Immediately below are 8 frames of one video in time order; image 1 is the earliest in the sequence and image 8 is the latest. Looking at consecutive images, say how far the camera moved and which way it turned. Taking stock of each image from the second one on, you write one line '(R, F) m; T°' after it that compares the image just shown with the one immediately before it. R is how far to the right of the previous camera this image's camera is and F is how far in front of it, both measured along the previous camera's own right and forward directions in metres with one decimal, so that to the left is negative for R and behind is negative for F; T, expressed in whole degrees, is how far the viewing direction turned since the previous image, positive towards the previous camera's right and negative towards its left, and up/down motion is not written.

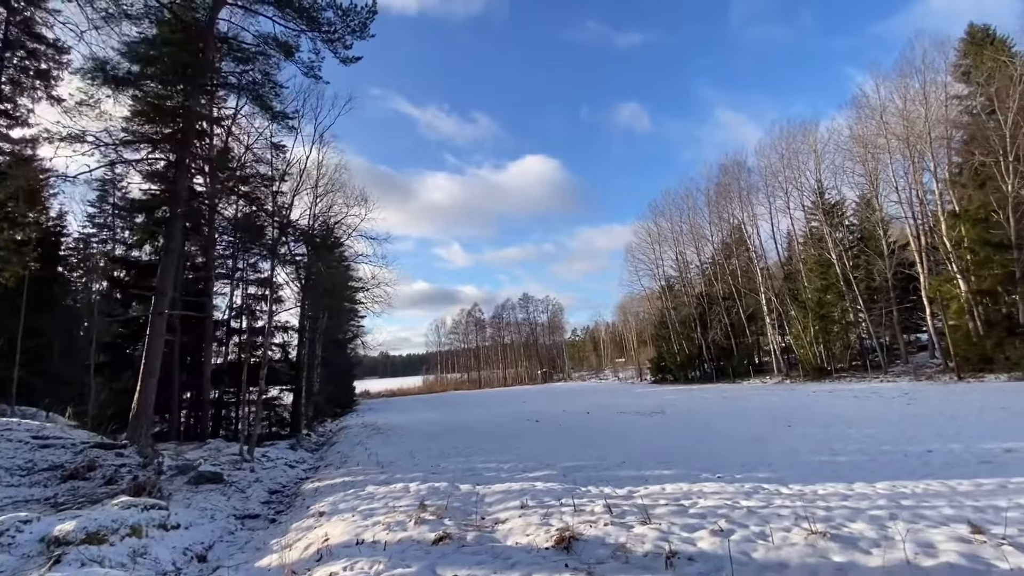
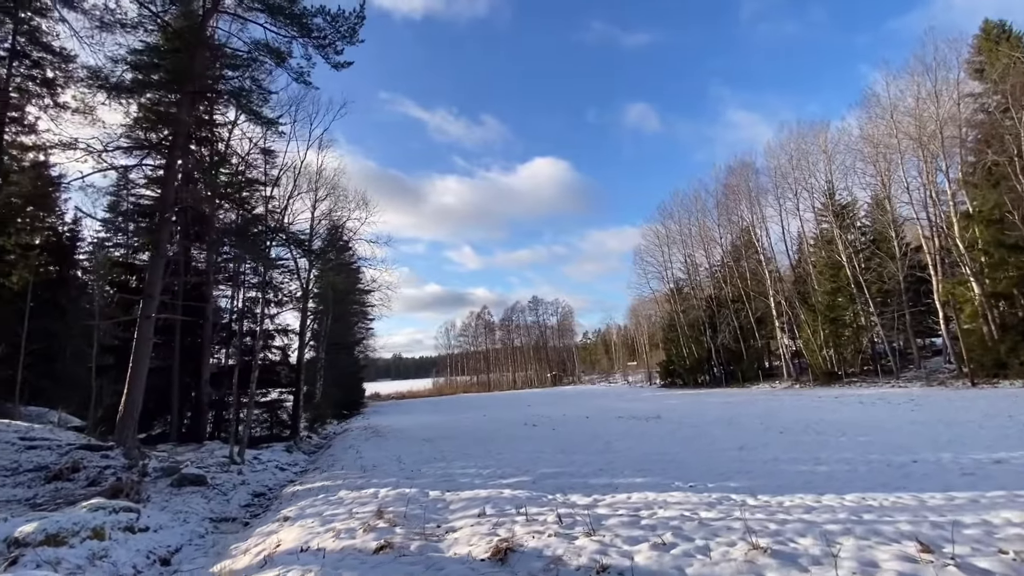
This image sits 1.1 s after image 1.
(+0.6, +0.1) m; -2°
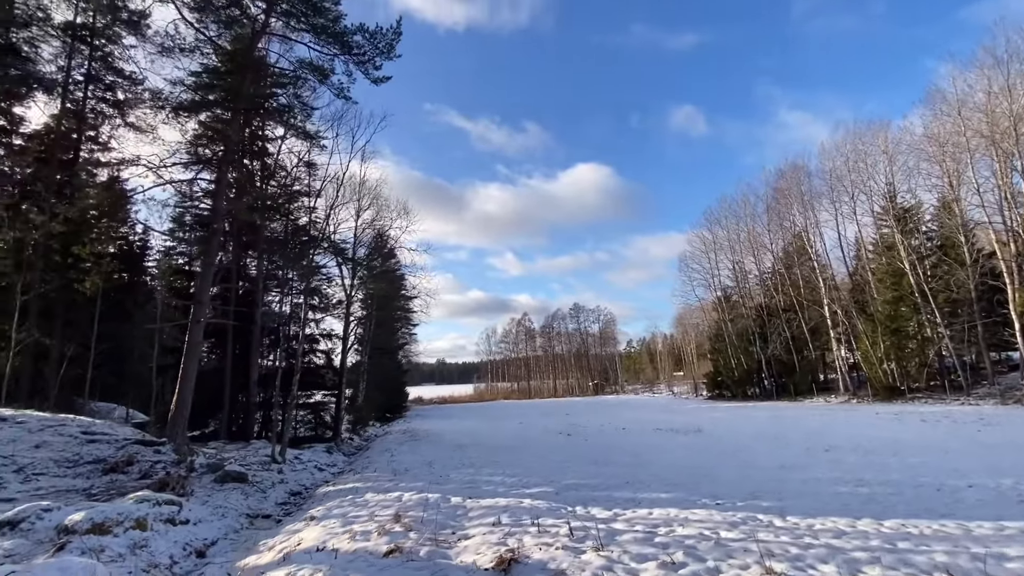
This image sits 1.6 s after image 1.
(+0.3, 0.0) m; -5°
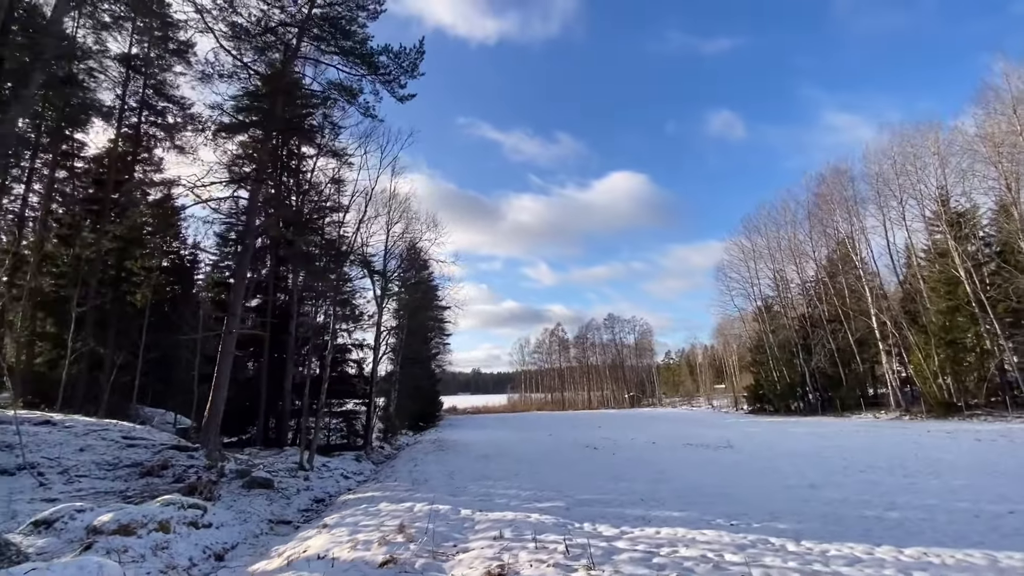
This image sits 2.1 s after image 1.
(+0.4, 0.0) m; -4°
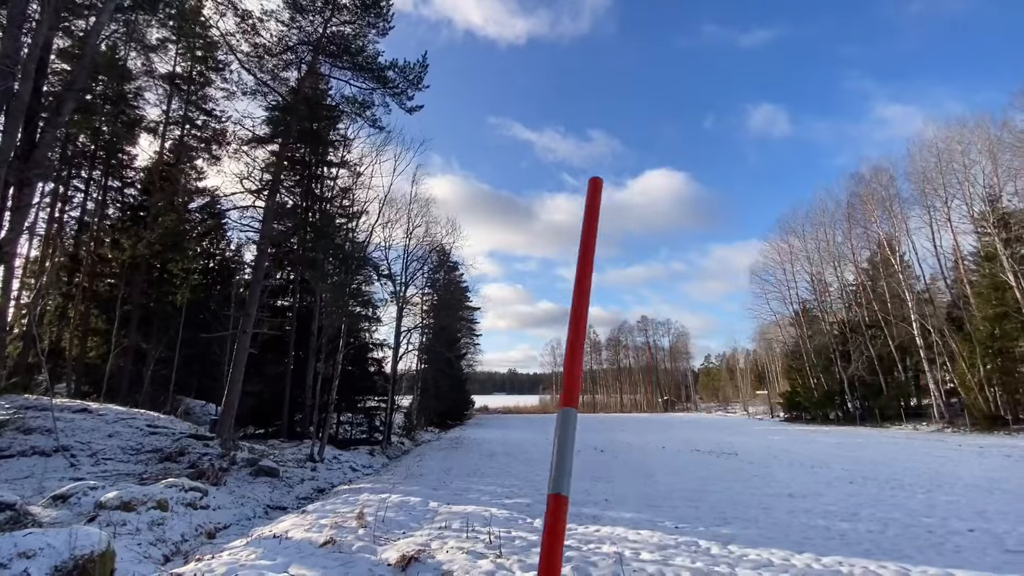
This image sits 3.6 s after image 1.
(+1.0, -0.3) m; -5°
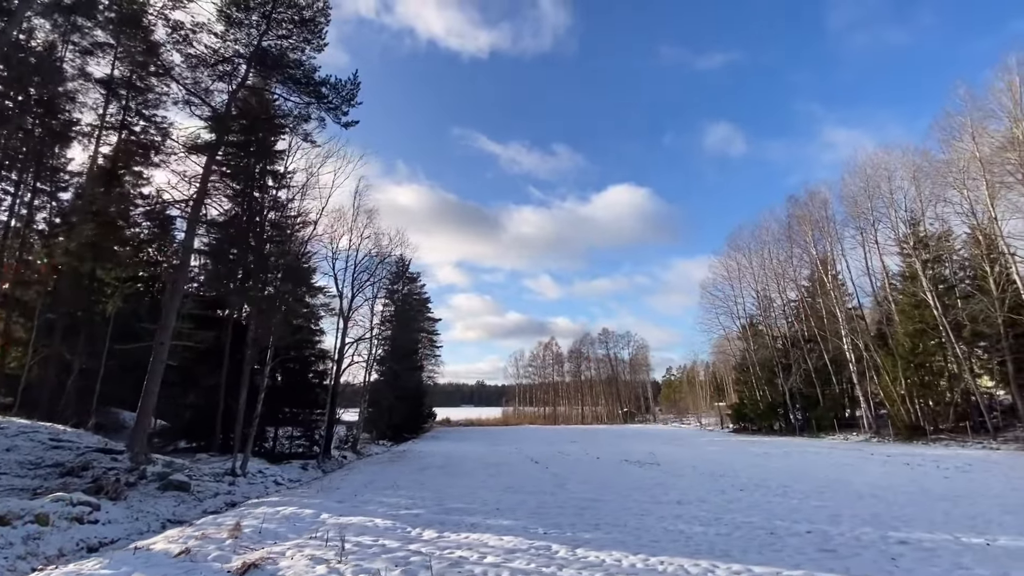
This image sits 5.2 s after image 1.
(+1.1, -0.4) m; +3°
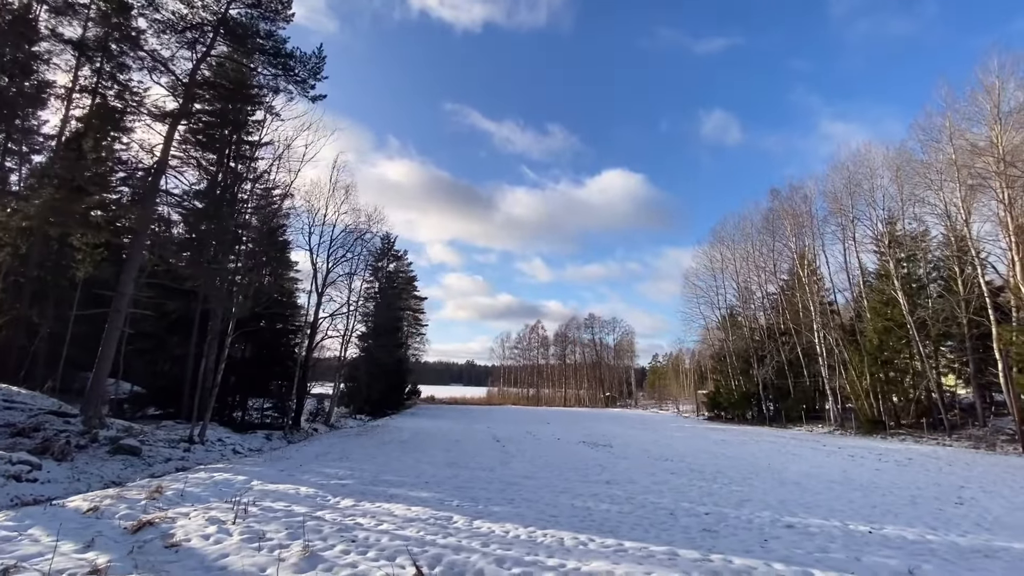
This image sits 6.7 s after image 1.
(+0.9, -0.2) m; +1°
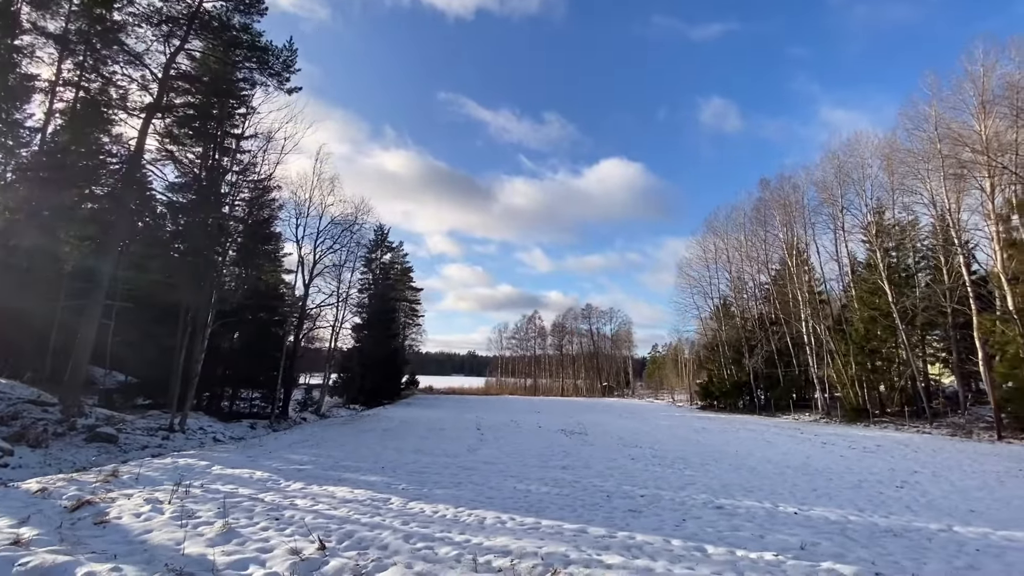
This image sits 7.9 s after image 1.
(+0.8, -0.2) m; 0°
